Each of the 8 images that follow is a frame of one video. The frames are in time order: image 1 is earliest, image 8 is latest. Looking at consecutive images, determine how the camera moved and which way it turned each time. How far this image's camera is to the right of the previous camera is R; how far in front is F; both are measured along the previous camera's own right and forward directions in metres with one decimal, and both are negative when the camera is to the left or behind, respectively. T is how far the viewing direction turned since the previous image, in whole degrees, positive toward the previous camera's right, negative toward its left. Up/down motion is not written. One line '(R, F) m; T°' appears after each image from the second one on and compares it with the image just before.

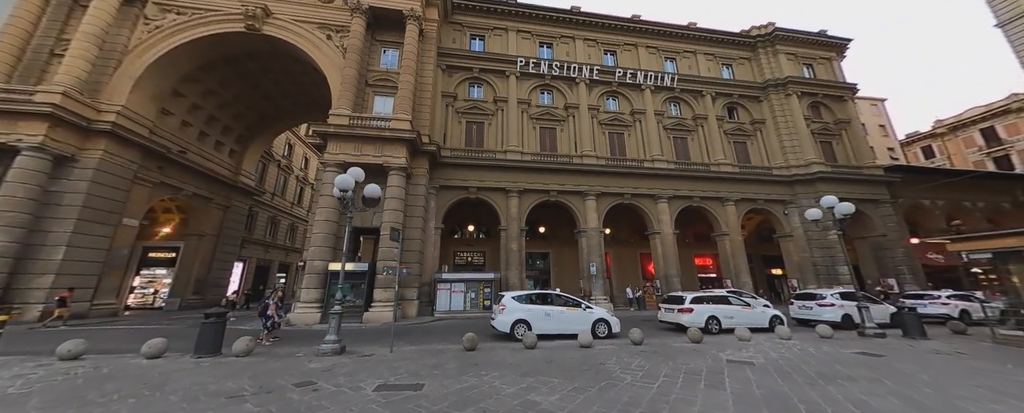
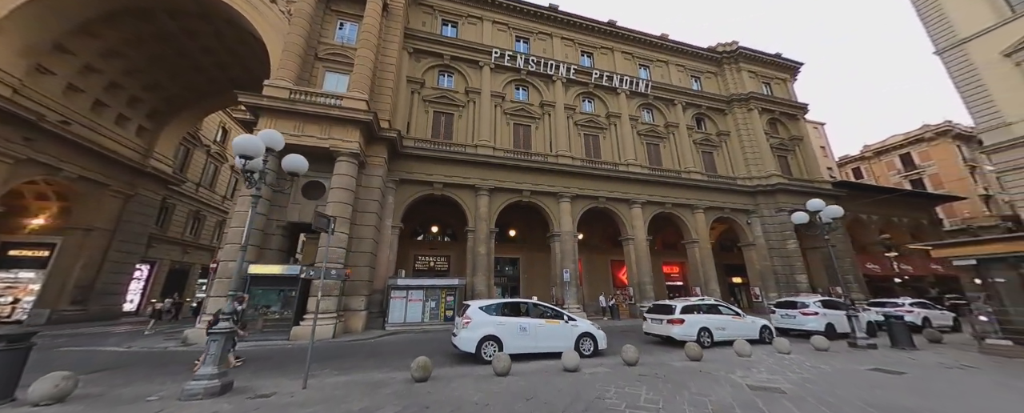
(0.0, +1.7) m; +6°
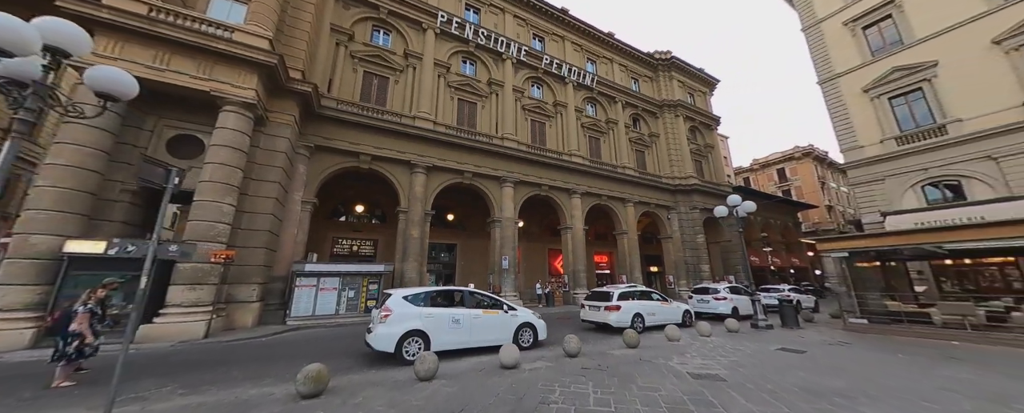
(0.0, +1.0) m; +11°
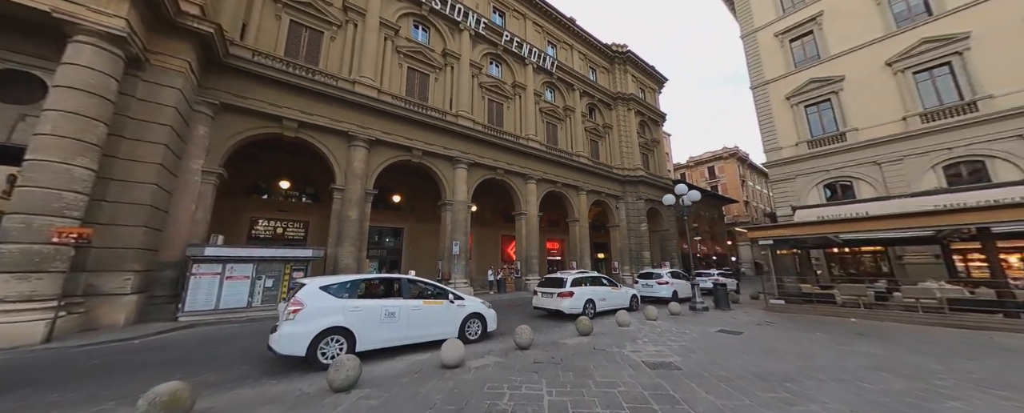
(+0.1, +0.8) m; +9°
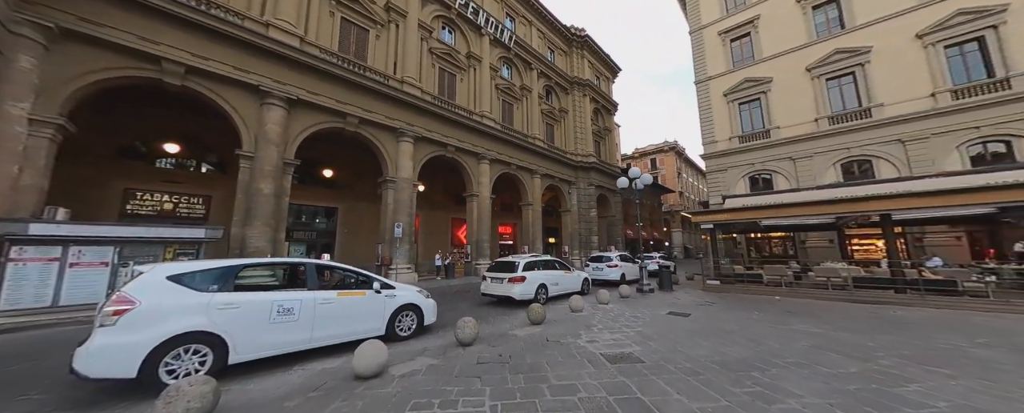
(+0.2, +0.9) m; +9°
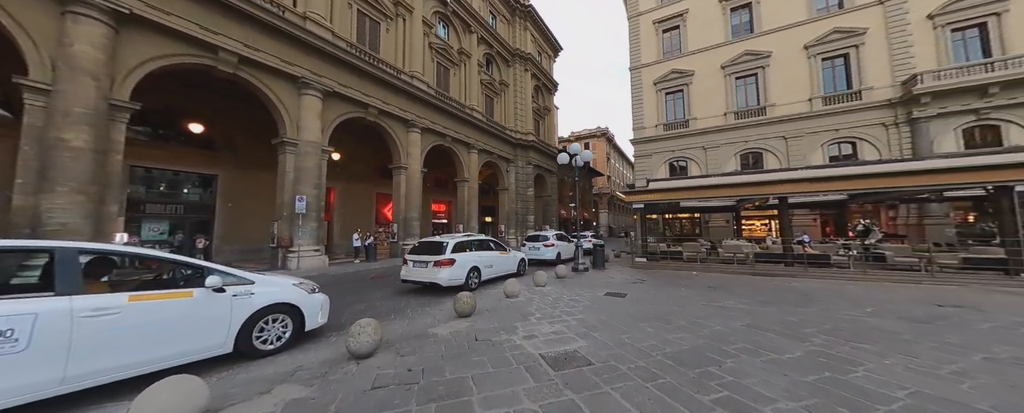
(+0.2, +1.1) m; +12°
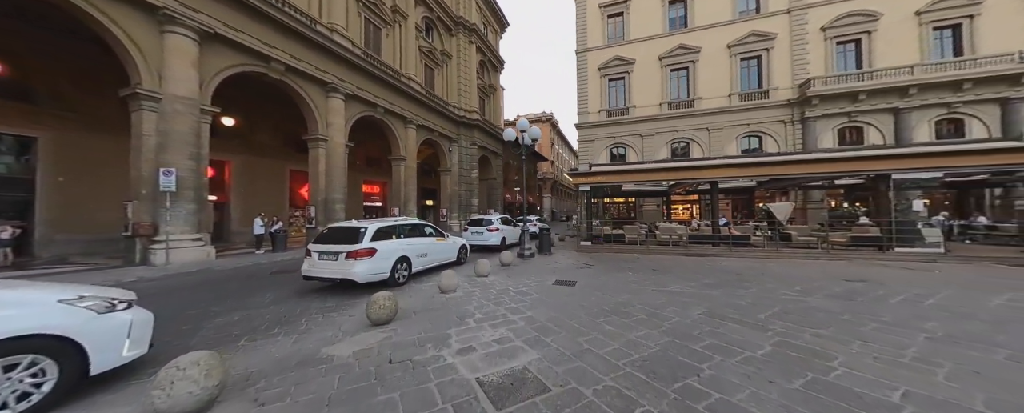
(+0.1, +1.0) m; +11°
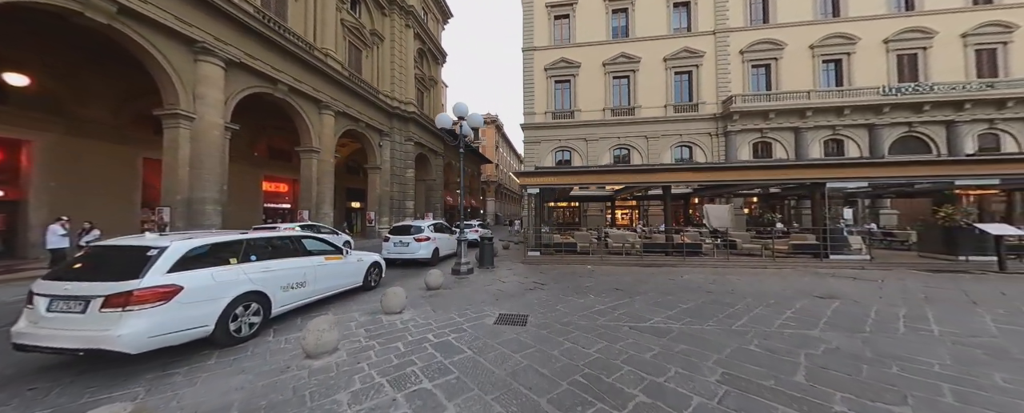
(+0.3, +1.9) m; +11°
